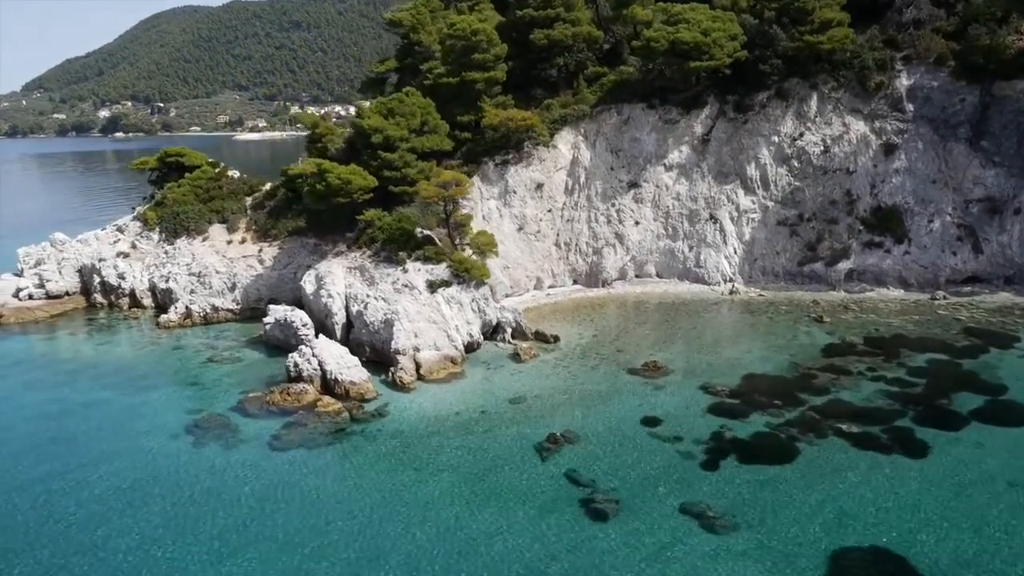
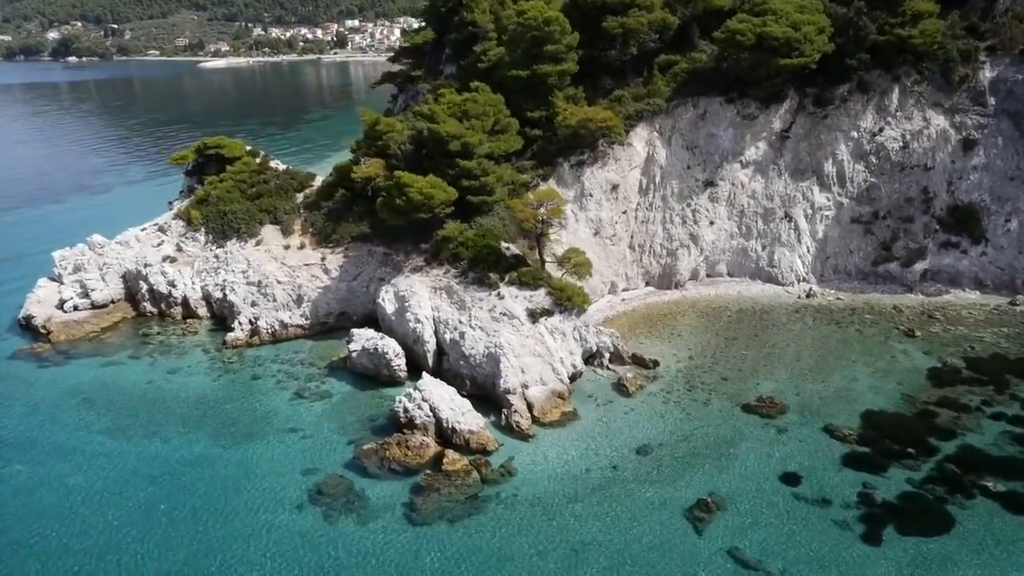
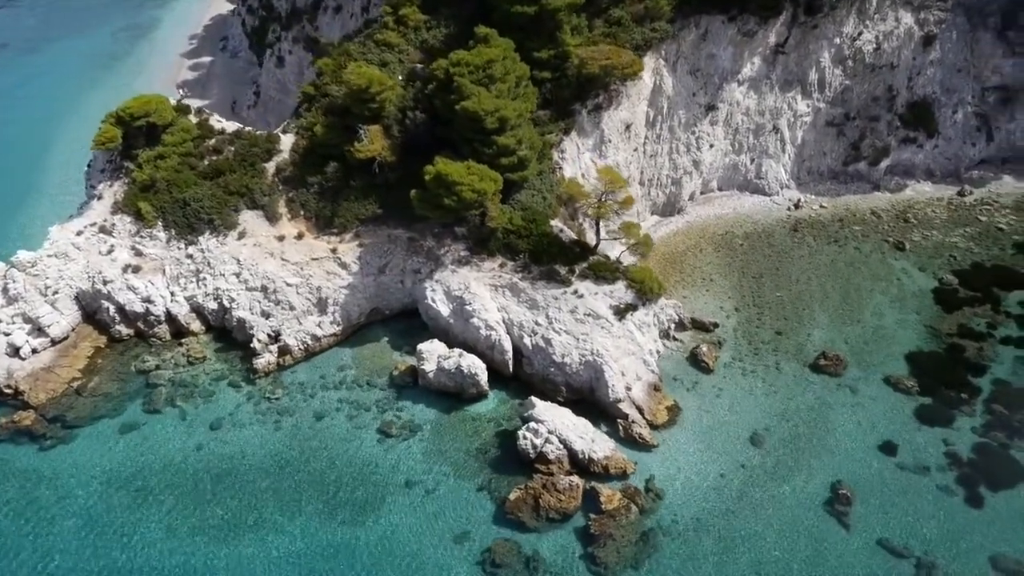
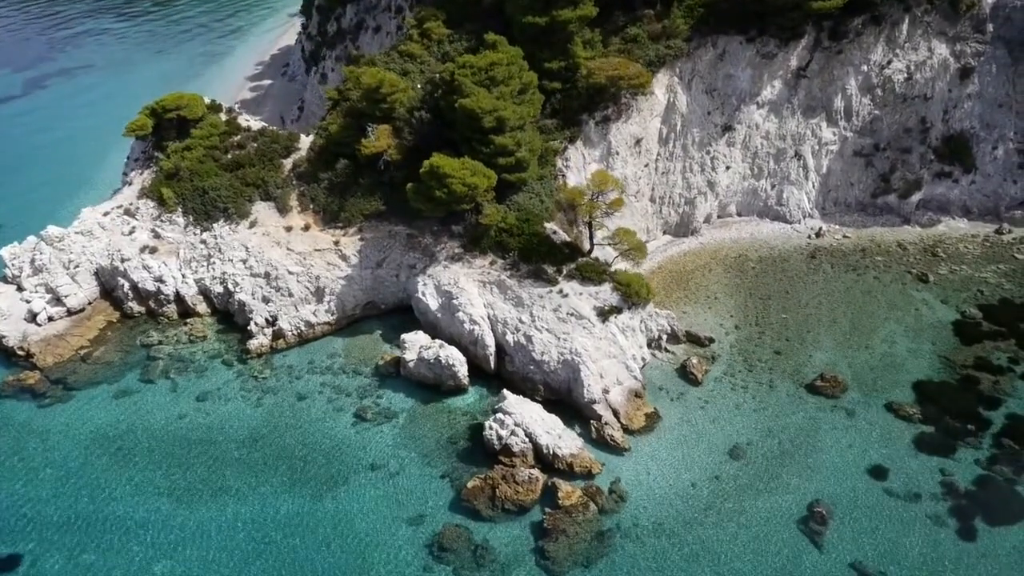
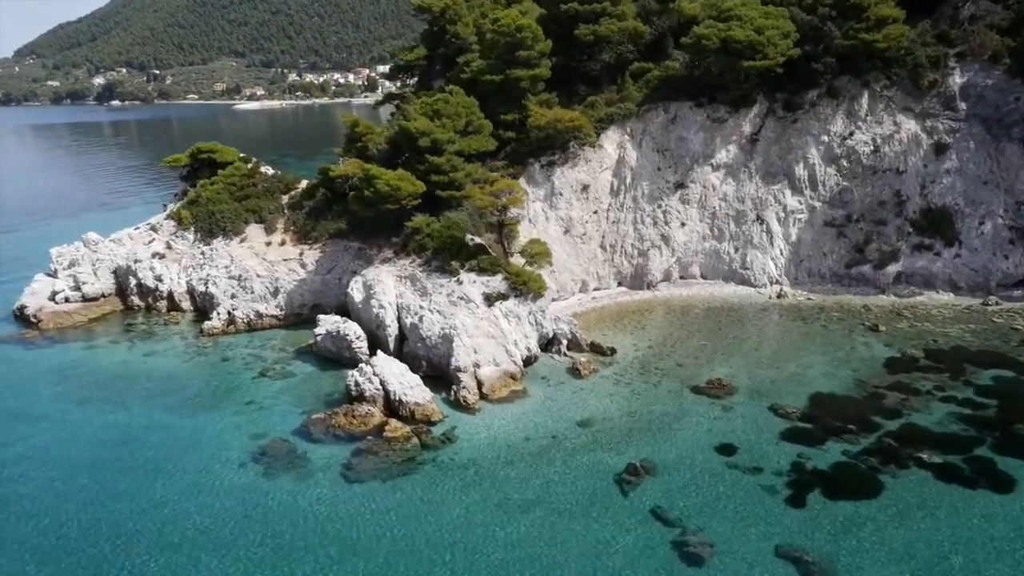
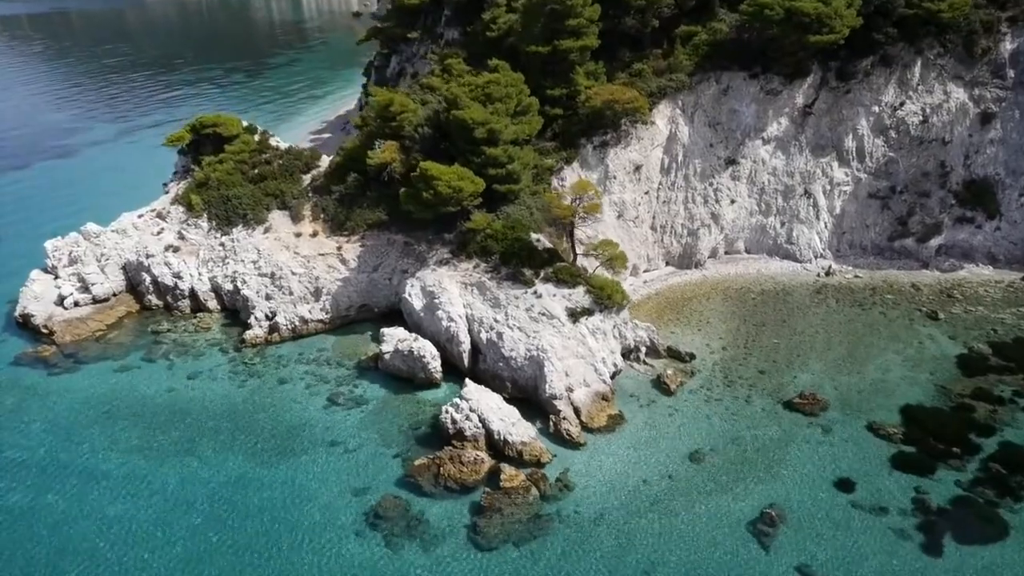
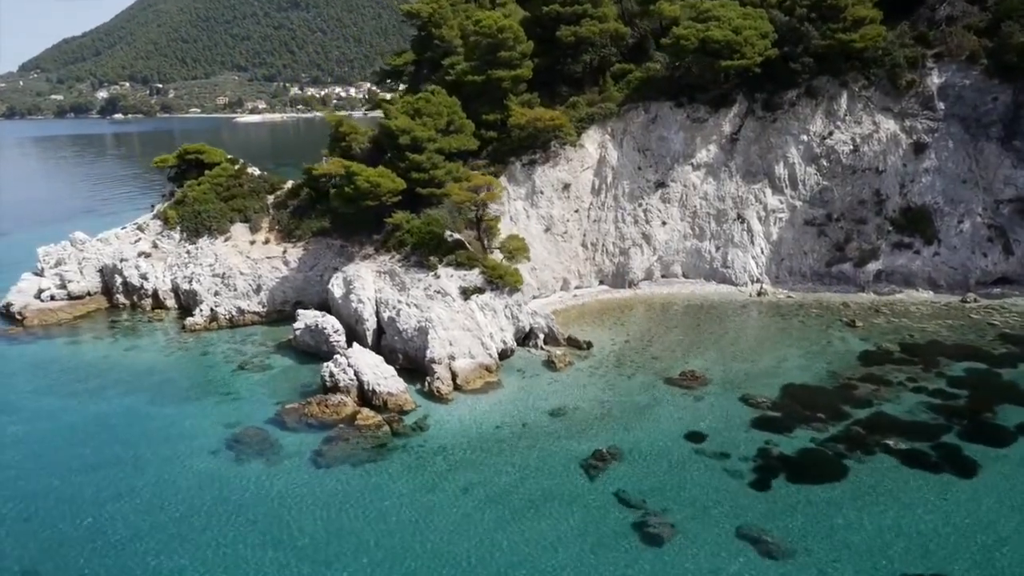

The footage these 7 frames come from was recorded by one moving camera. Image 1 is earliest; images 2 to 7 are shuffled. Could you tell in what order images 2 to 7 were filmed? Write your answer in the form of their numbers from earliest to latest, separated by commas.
7, 5, 2, 6, 4, 3
